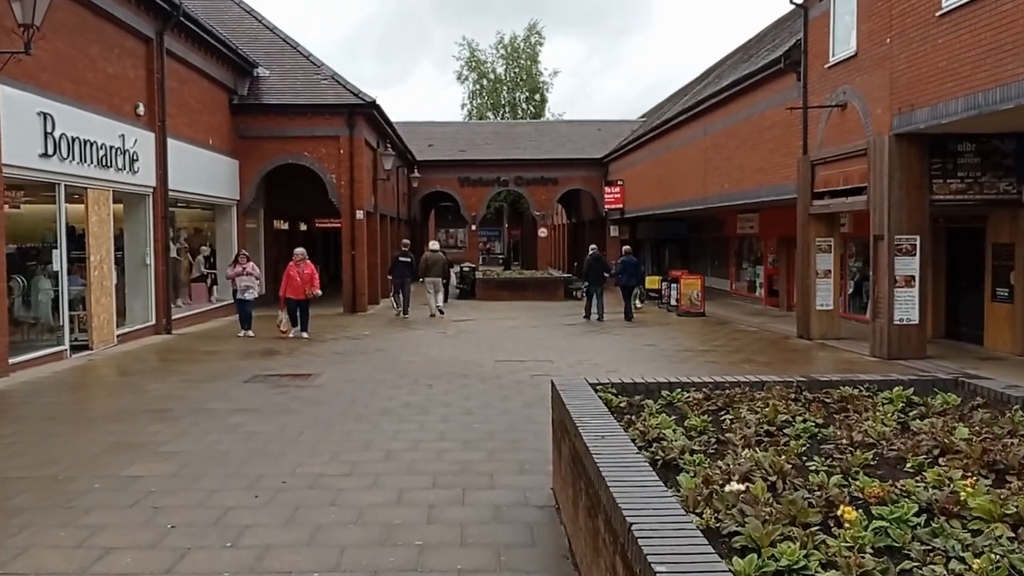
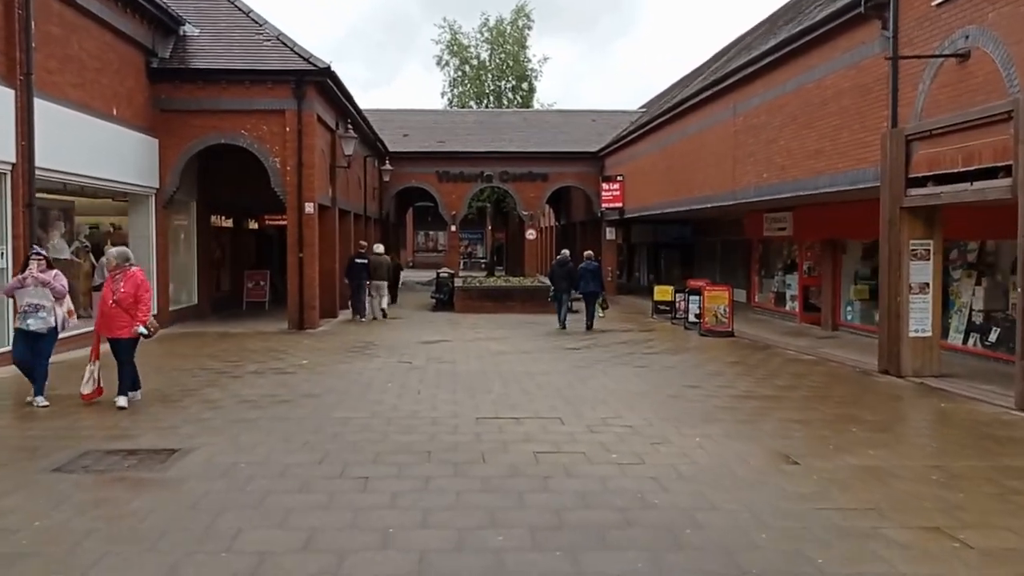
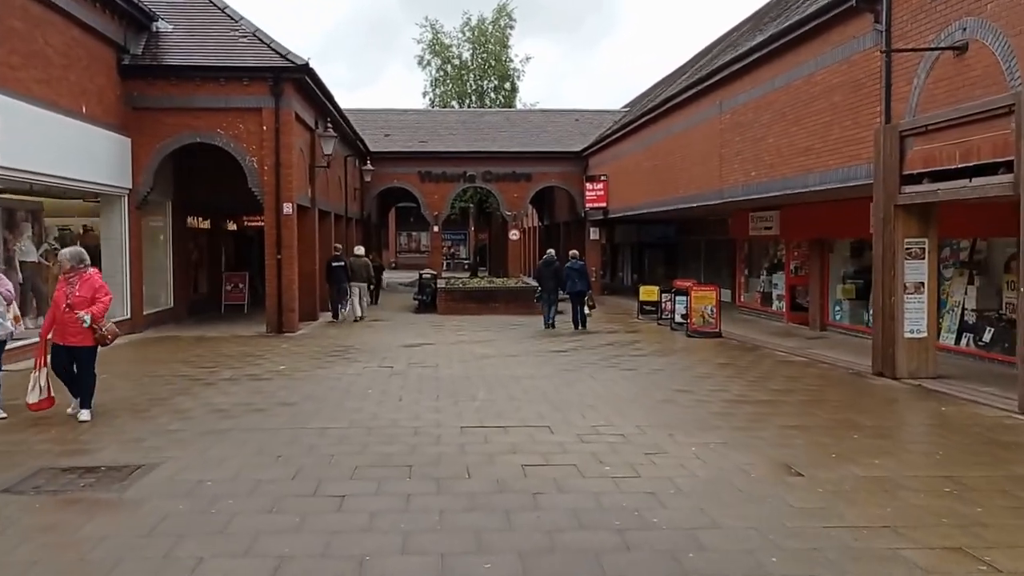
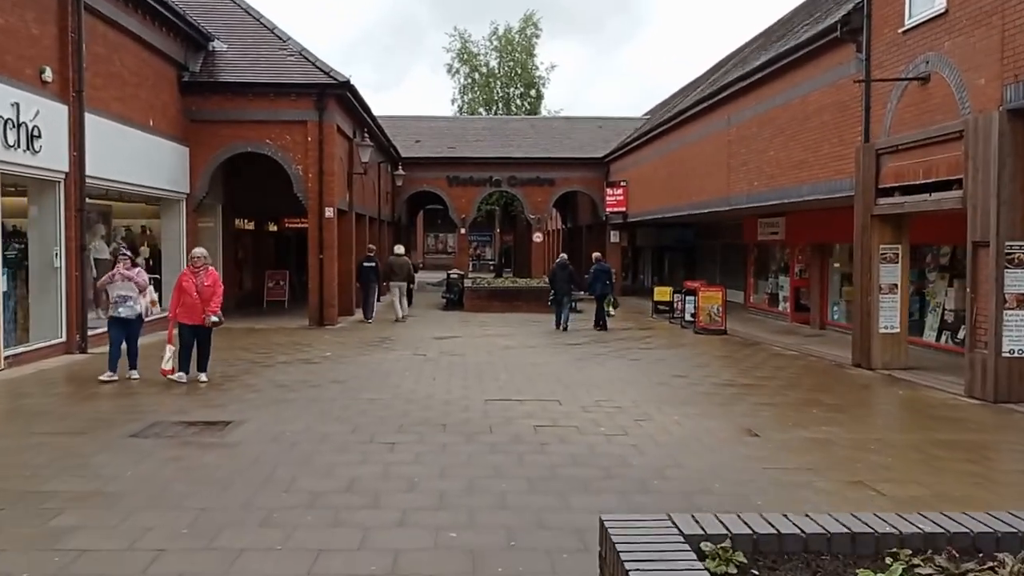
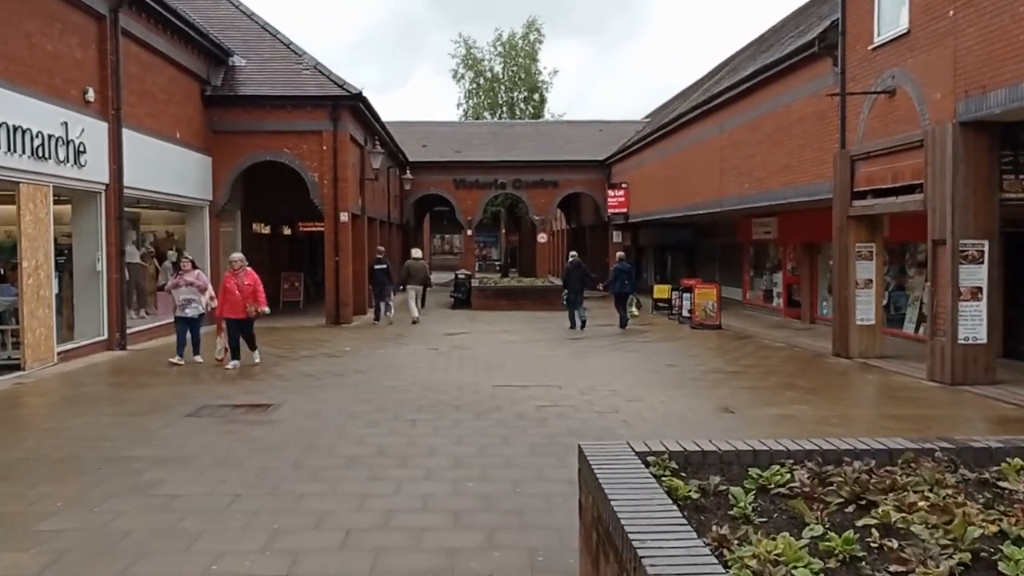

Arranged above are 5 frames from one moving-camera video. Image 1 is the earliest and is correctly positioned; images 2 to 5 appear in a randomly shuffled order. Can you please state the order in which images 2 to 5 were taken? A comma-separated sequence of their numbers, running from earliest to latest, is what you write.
5, 4, 2, 3
